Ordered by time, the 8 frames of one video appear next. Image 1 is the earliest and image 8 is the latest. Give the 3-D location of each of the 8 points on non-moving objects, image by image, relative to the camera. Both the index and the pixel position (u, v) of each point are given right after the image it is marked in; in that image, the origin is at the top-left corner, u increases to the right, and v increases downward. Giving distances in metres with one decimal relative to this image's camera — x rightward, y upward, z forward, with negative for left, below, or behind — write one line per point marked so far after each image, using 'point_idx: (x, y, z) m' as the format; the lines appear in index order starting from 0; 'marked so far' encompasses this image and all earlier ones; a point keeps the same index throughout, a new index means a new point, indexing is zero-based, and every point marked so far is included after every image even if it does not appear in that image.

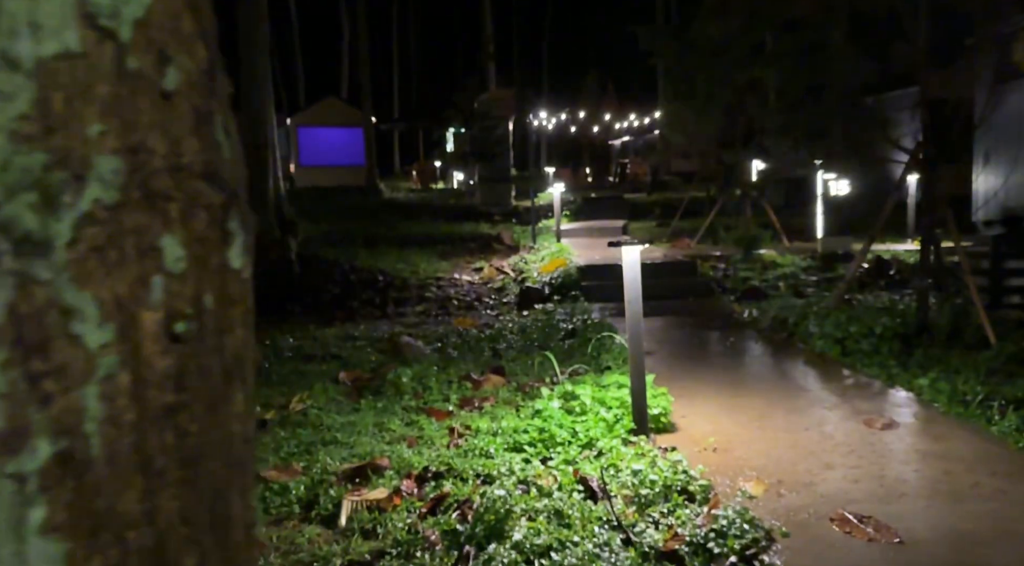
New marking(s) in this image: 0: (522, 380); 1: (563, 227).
0: (+0.1, -0.7, +5.9) m
1: (+1.2, +1.2, +19.0) m
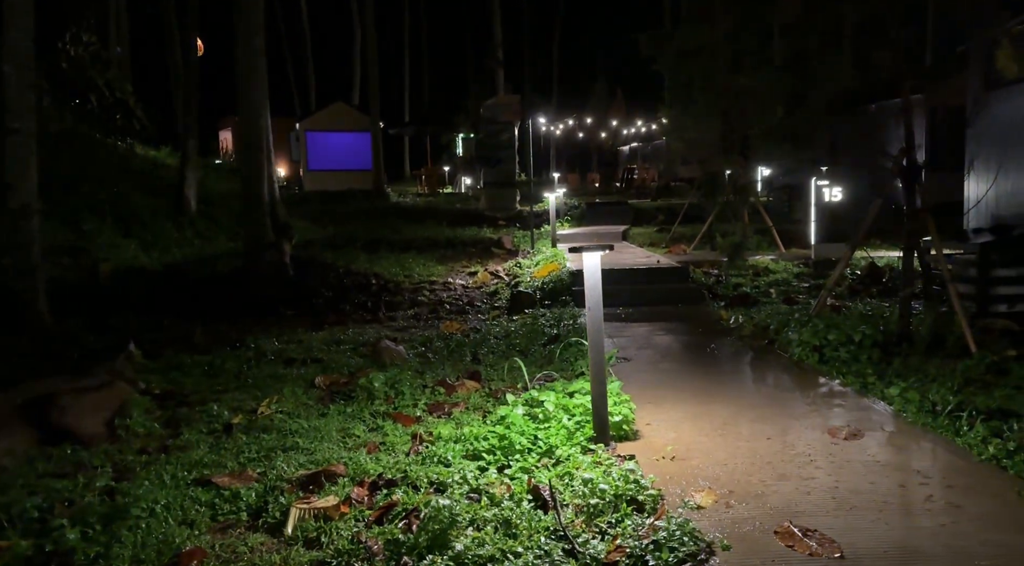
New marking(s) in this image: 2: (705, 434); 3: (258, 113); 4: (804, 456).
0: (-0.1, -0.7, +5.9) m
1: (+1.2, +1.1, +18.9) m
2: (+1.0, -0.8, +4.5) m
3: (-3.6, +2.4, +11.6) m
4: (+1.4, -0.8, +4.1) m
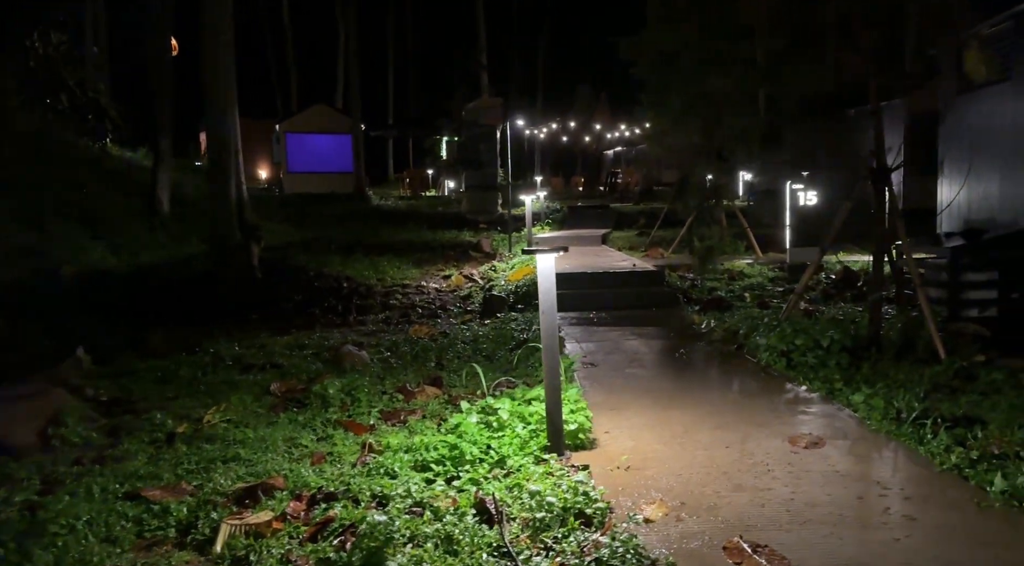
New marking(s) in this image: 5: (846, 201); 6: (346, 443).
0: (-0.4, -0.7, +5.7) m
1: (+0.7, +1.0, +18.8) m
2: (+0.8, -0.8, +4.4) m
3: (-3.9, +2.3, +11.4) m
4: (+1.2, -0.9, +3.9) m
5: (+2.9, +0.7, +7.4) m
6: (-0.9, -0.9, +4.5) m
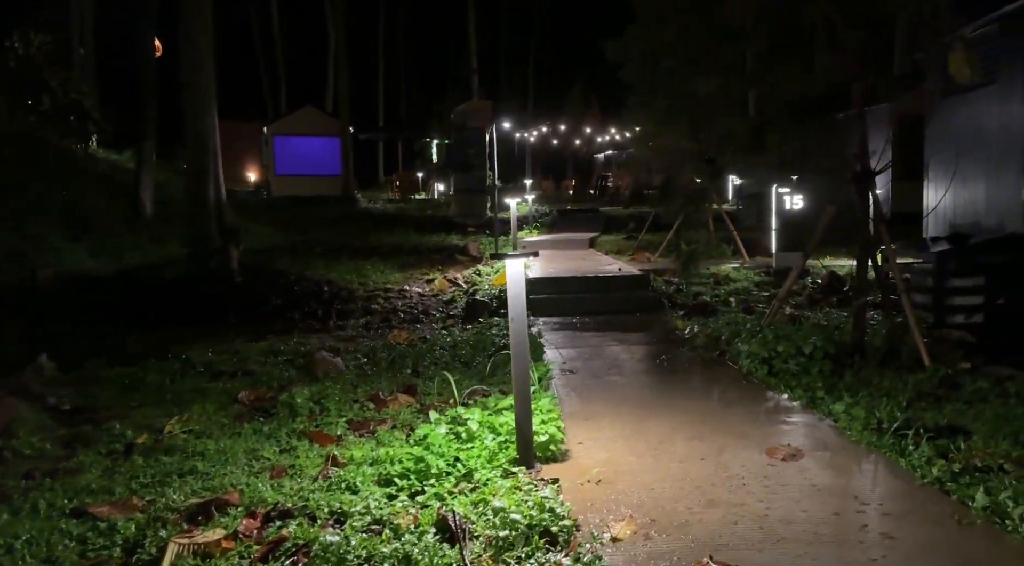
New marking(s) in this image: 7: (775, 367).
0: (-0.6, -0.8, +5.5) m
1: (+0.4, +1.0, +18.7) m
2: (+0.6, -0.9, +4.2) m
3: (-4.1, +2.3, +11.2) m
4: (+1.0, -0.9, +3.8) m
5: (+2.7, +0.7, +7.3) m
6: (-1.1, -0.9, +4.4) m
7: (+1.9, -0.6, +6.2) m
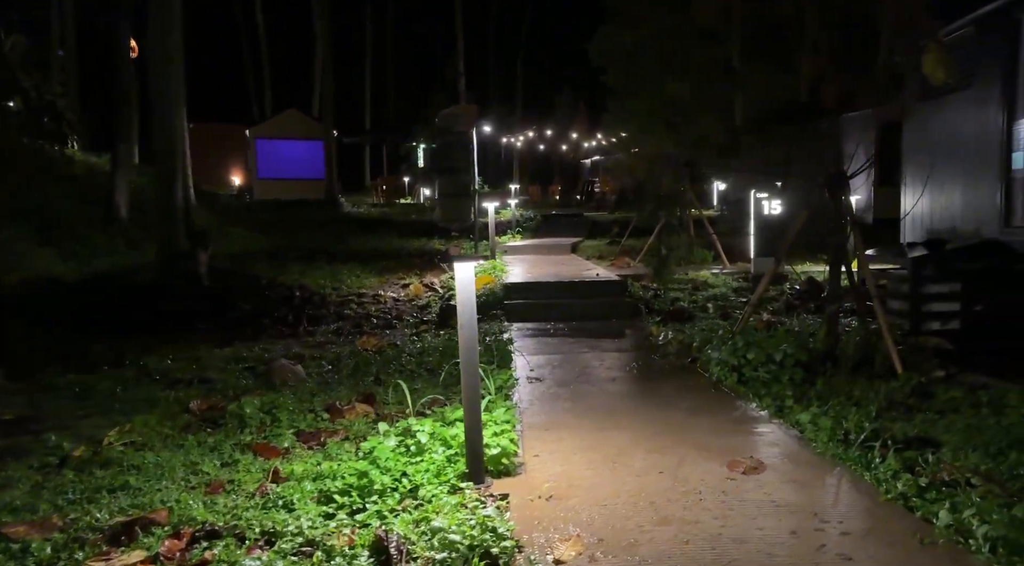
0: (-0.8, -0.8, +5.3) m
1: (0.0, +0.8, +18.5) m
2: (+0.4, -0.9, +4.1) m
3: (-4.5, +2.2, +11.0) m
4: (+0.8, -0.9, +3.6) m
5: (+2.5, +0.6, +7.2) m
6: (-1.3, -0.9, +4.2) m
7: (+1.7, -0.7, +6.0) m
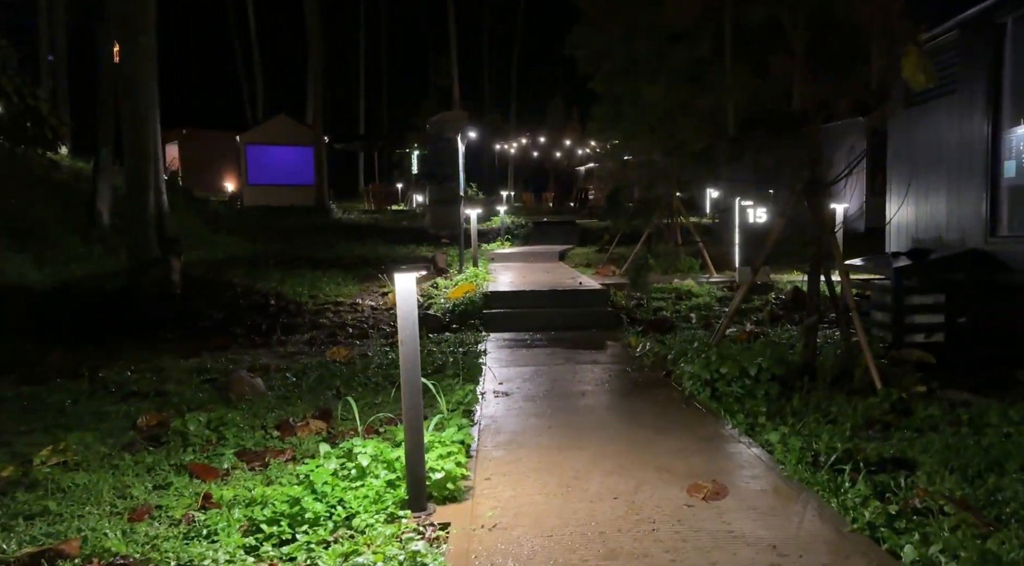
0: (-1.1, -0.9, +5.1) m
1: (-0.3, +0.7, +18.3) m
2: (+0.2, -1.0, +3.8) m
3: (-4.7, +2.1, +10.8) m
4: (+0.5, -1.0, +3.4) m
5: (+2.2, +0.5, +6.9) m
6: (-1.5, -1.0, +3.9) m
7: (+1.4, -0.7, +5.8) m
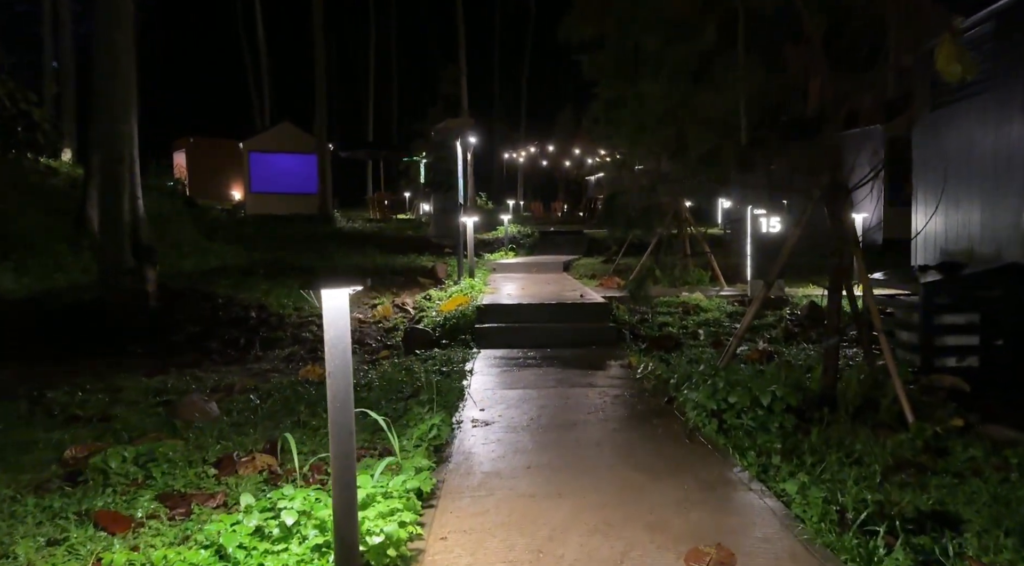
0: (-1.2, -1.0, +4.4) m
1: (-0.3, +0.4, +17.6) m
2: (0.0, -1.0, +3.1) m
3: (-4.8, +2.0, +10.2) m
4: (+0.4, -1.0, +2.7) m
5: (+2.1, +0.4, +6.2) m
6: (-1.7, -1.0, +3.3) m
7: (+1.3, -0.8, +5.1) m
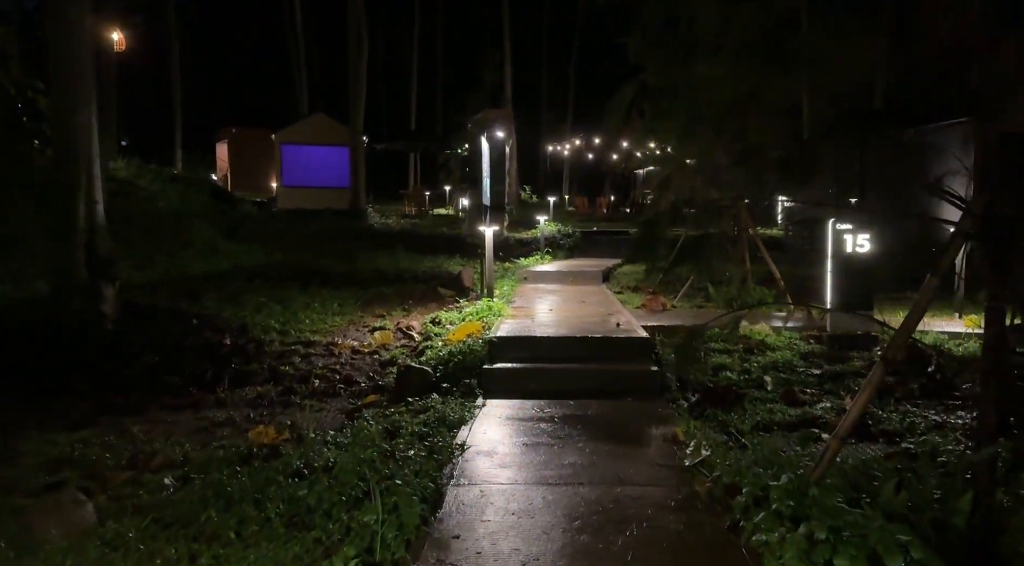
0: (-1.3, -1.3, +2.7) m
1: (+0.4, +0.2, +15.8) m
2: (-0.2, -1.4, +1.3) m
3: (-4.5, +1.8, +8.6) m
4: (+0.2, -1.4, +0.9) m
5: (+2.1, +0.1, +4.3) m
6: (-1.9, -1.4, +1.6) m
7: (+1.2, -1.2, +3.2) m
